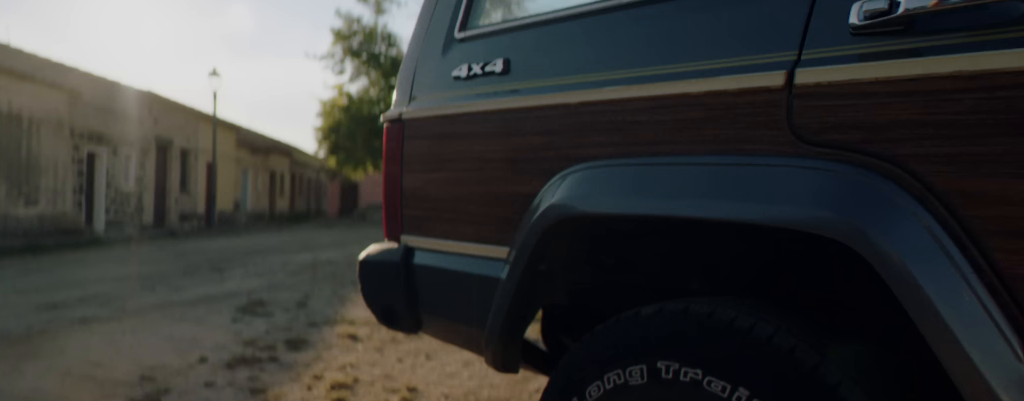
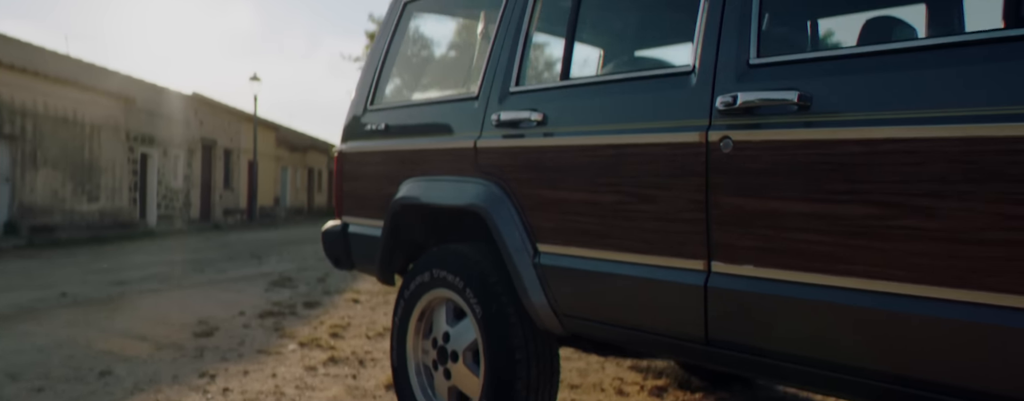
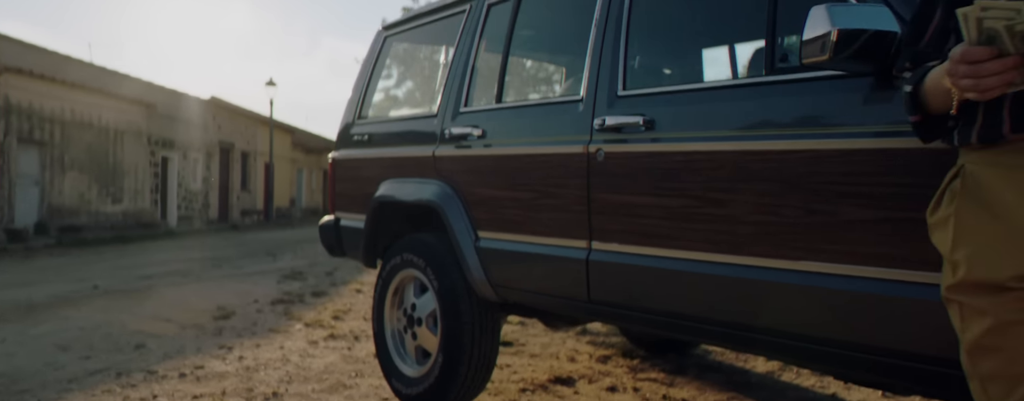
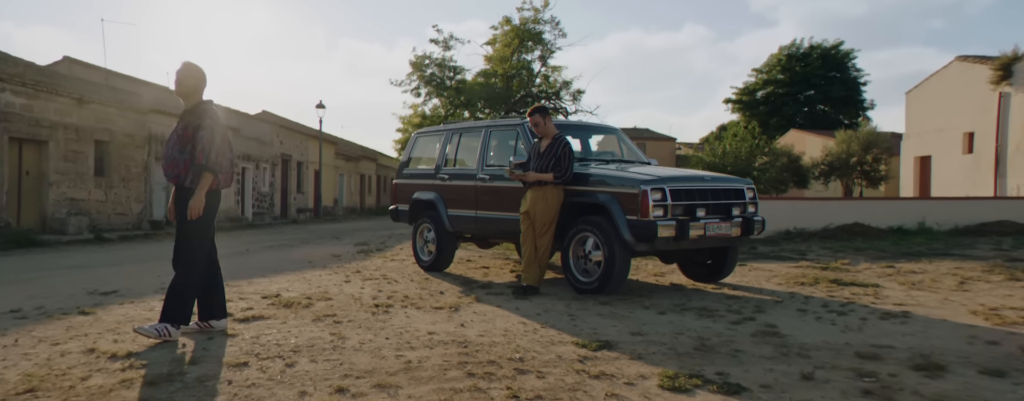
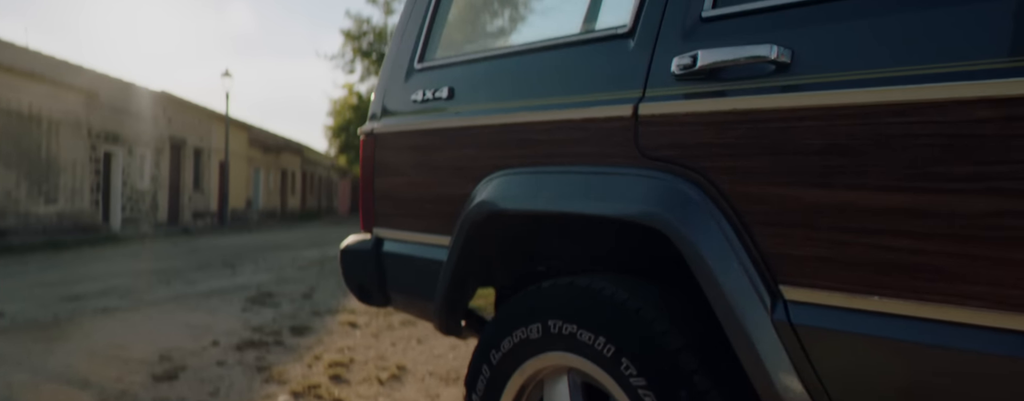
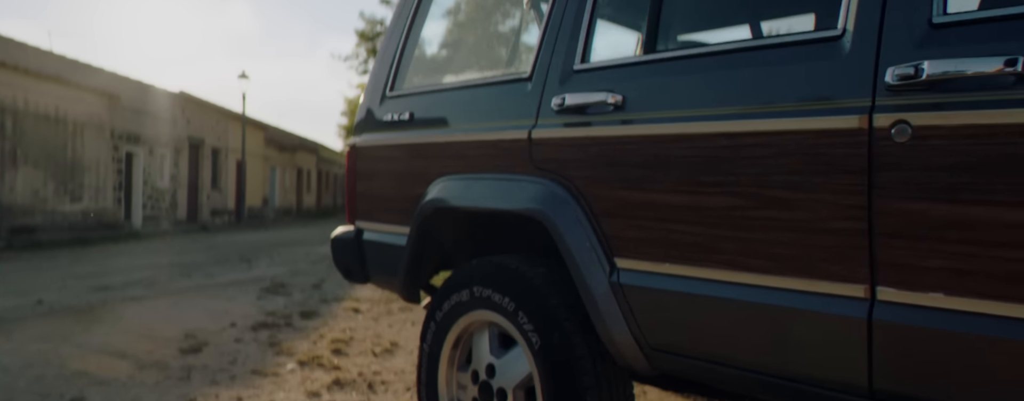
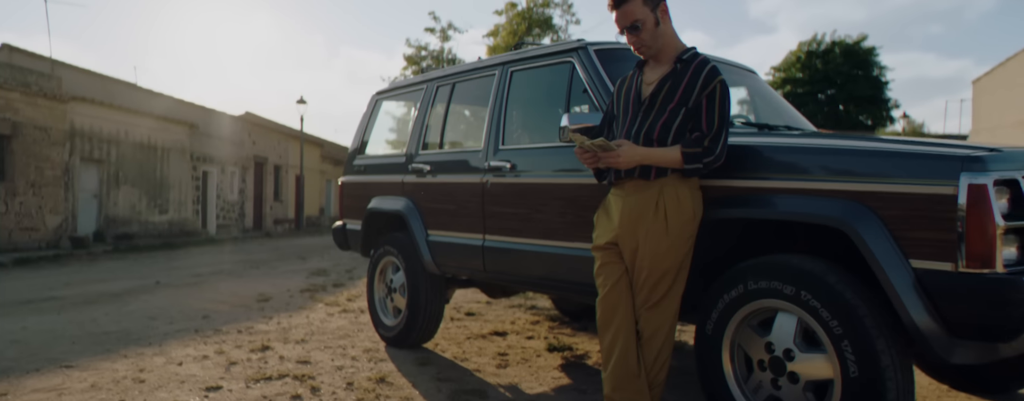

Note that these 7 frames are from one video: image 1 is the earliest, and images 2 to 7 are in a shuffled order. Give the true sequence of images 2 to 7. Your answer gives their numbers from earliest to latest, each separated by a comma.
5, 6, 2, 3, 7, 4
